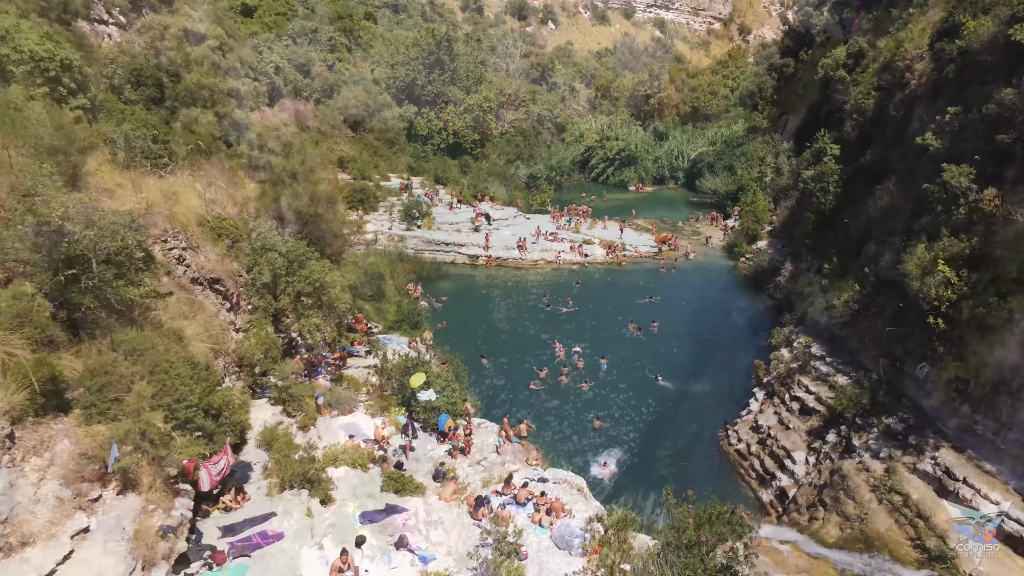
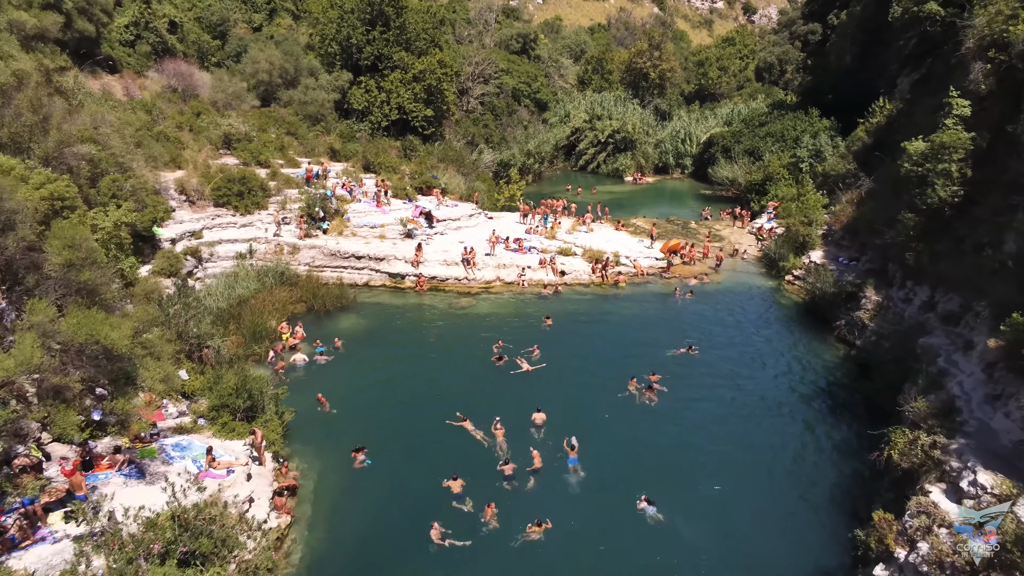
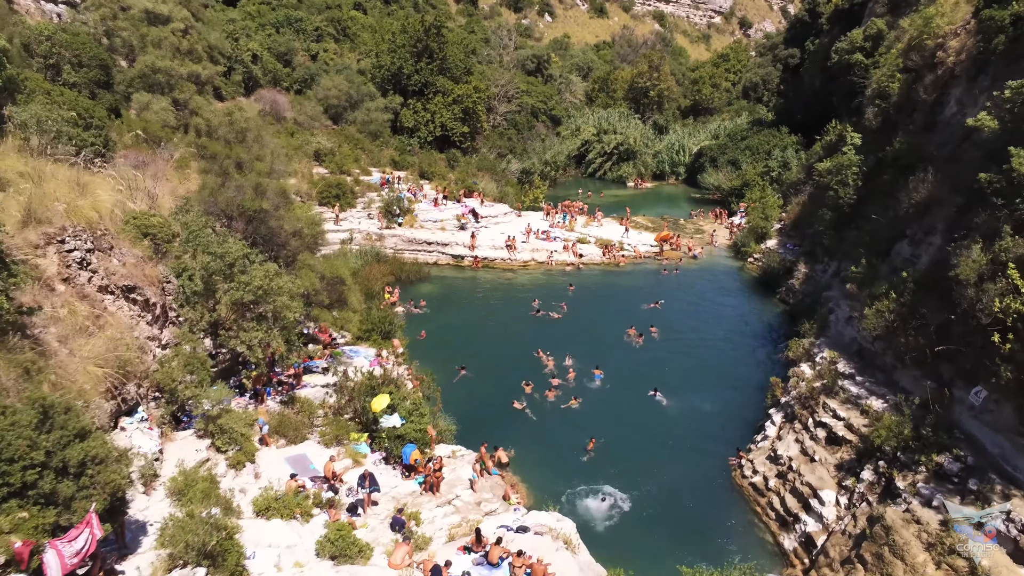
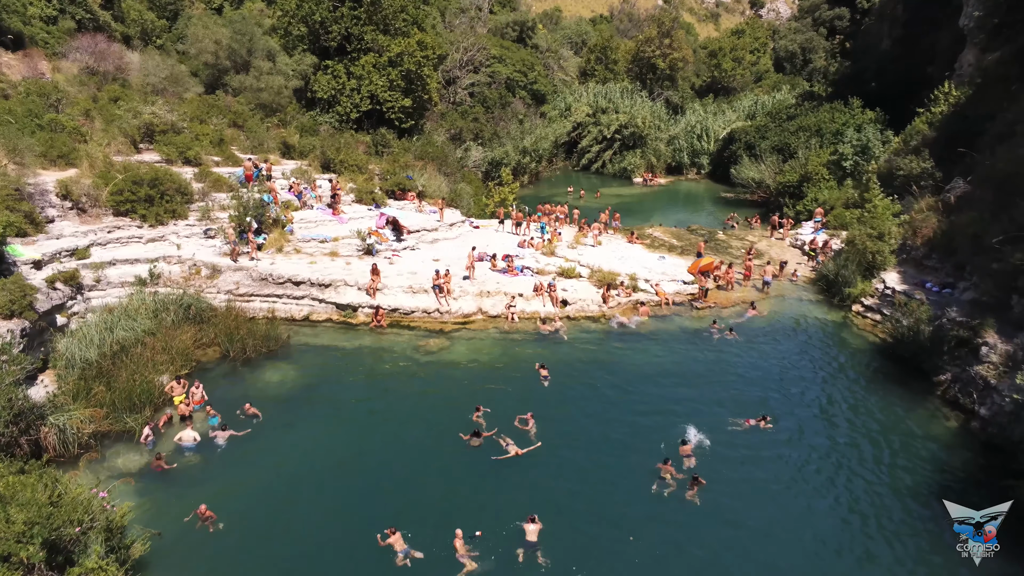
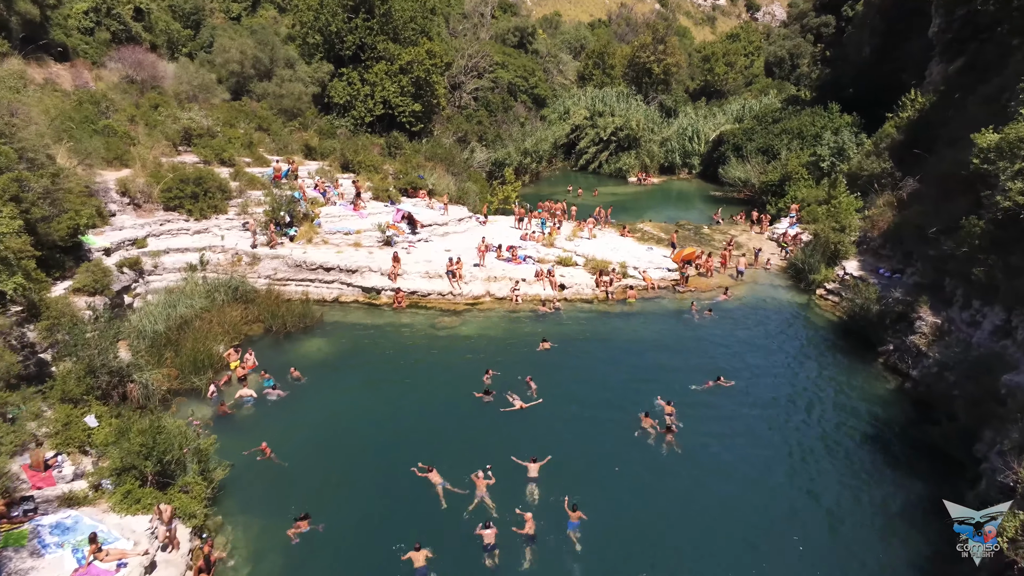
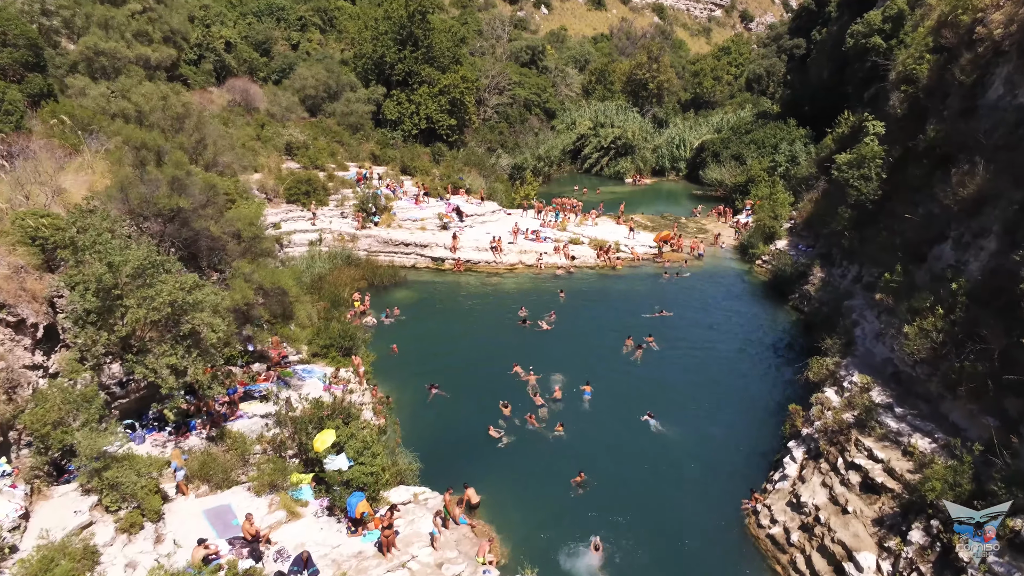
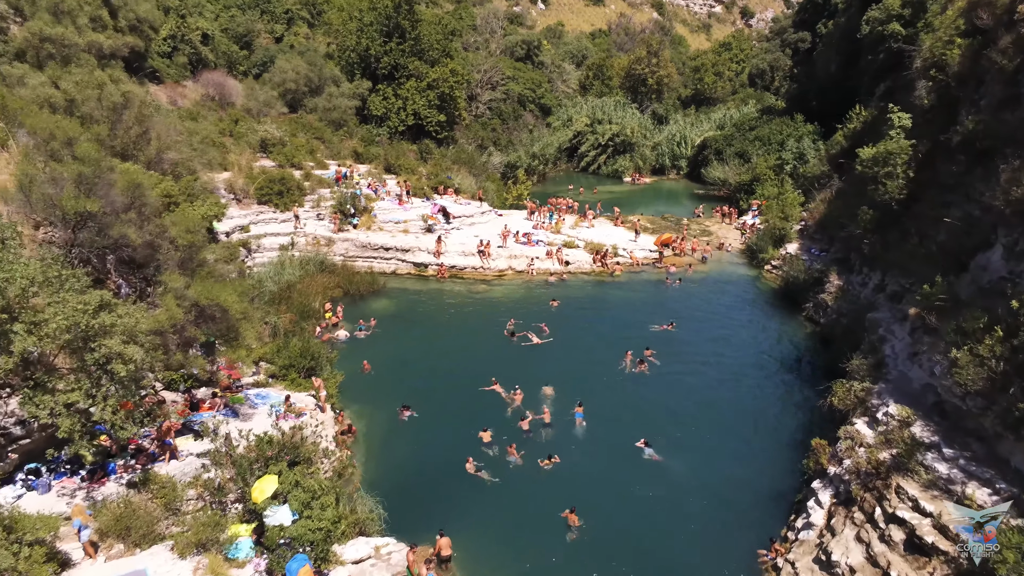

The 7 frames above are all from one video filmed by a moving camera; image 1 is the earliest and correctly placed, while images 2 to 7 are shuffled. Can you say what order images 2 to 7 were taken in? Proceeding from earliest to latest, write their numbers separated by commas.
3, 6, 7, 2, 5, 4
